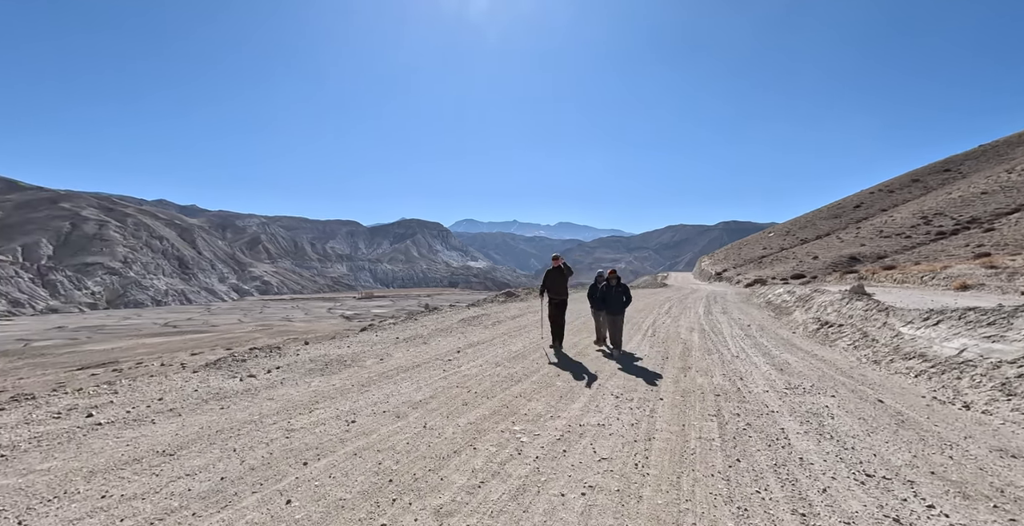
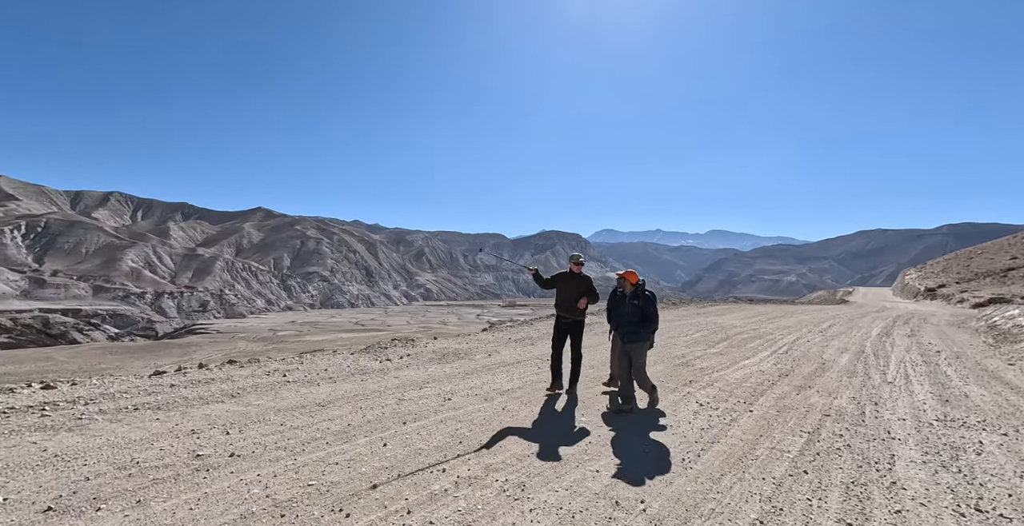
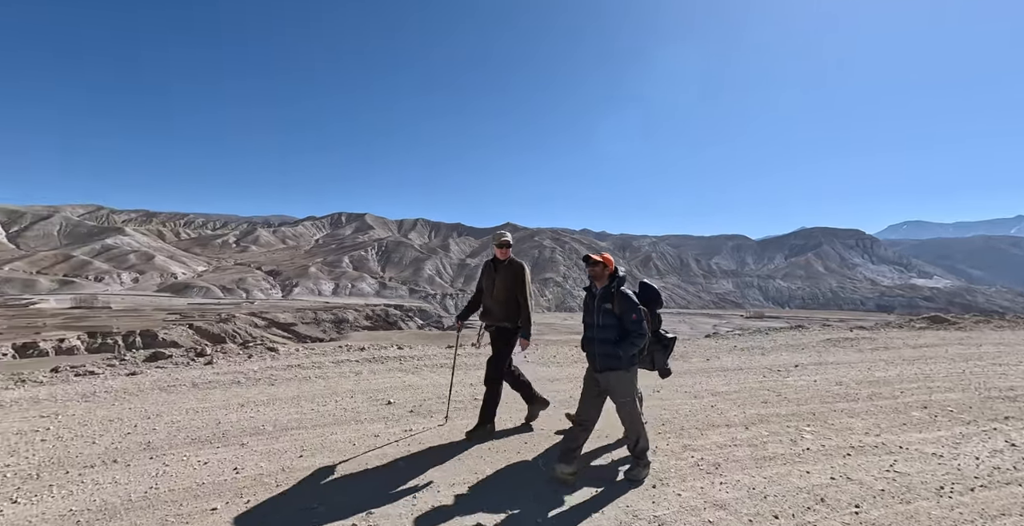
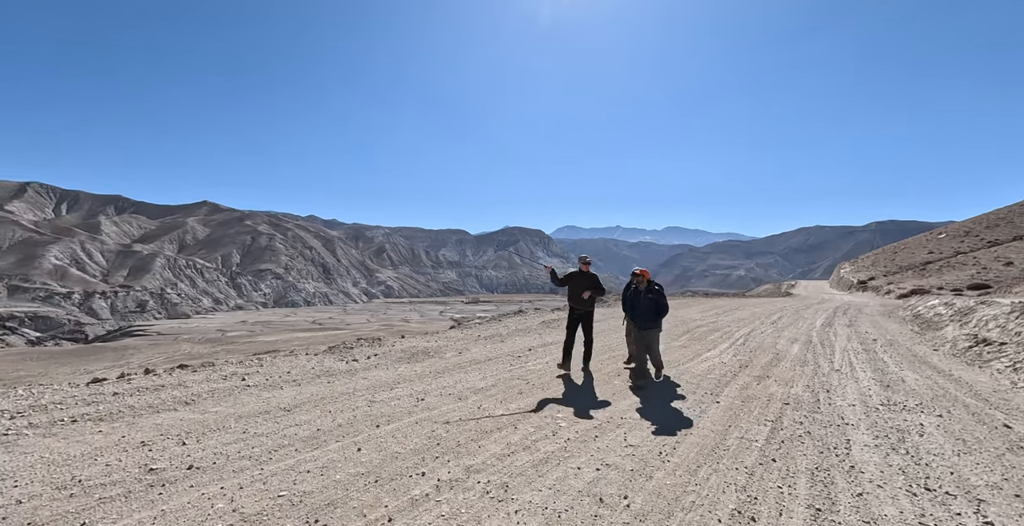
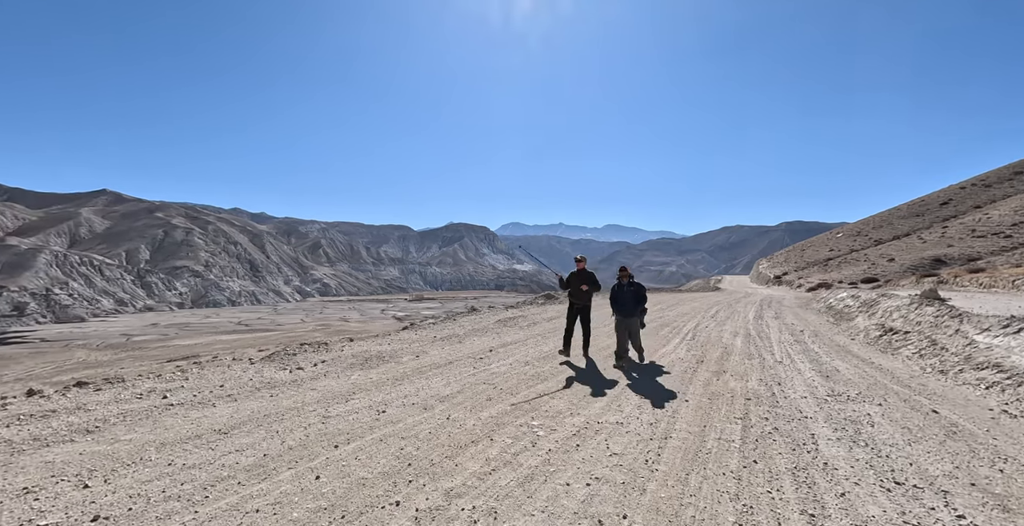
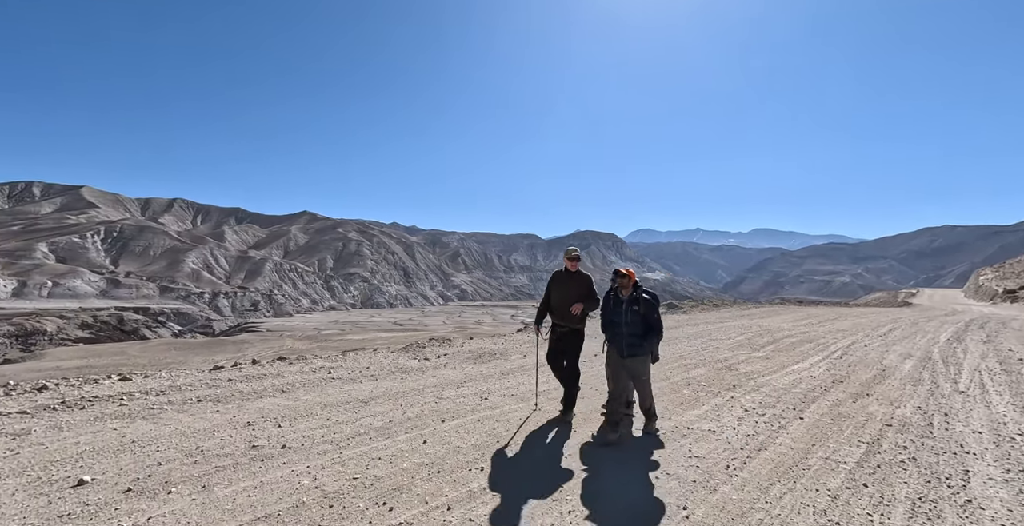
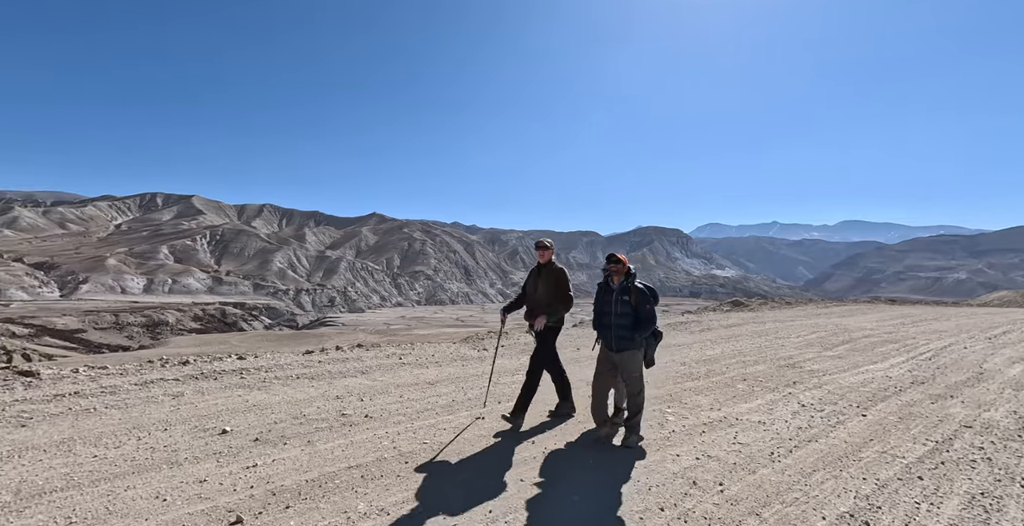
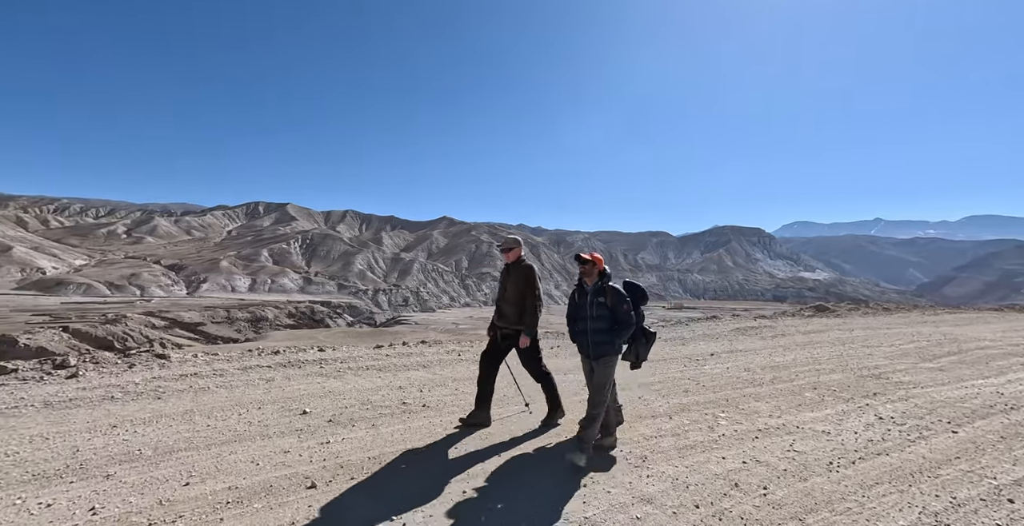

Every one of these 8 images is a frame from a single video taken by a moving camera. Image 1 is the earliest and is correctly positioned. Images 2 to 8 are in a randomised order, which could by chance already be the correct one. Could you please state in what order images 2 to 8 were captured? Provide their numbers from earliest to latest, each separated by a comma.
5, 4, 2, 6, 7, 8, 3
